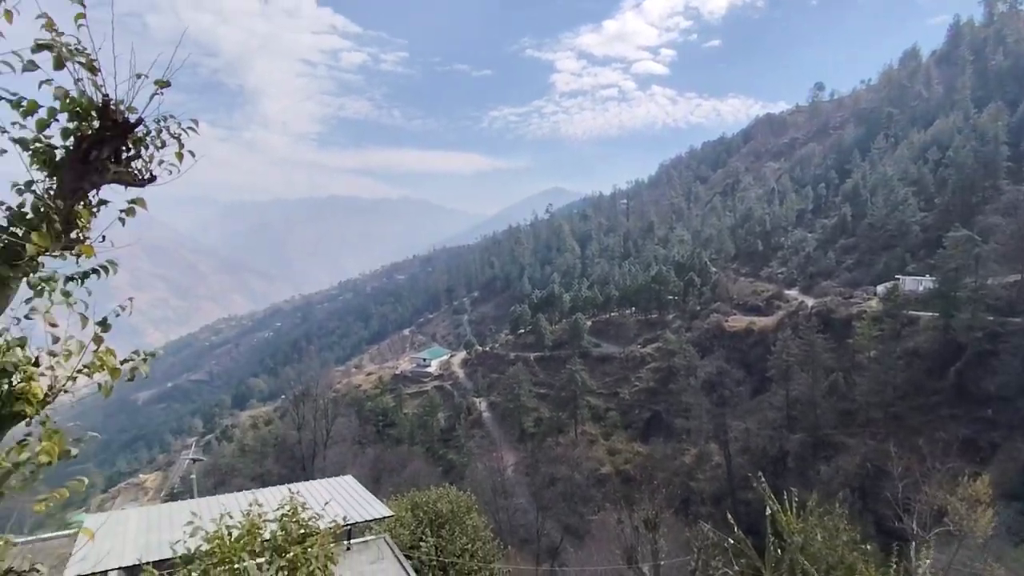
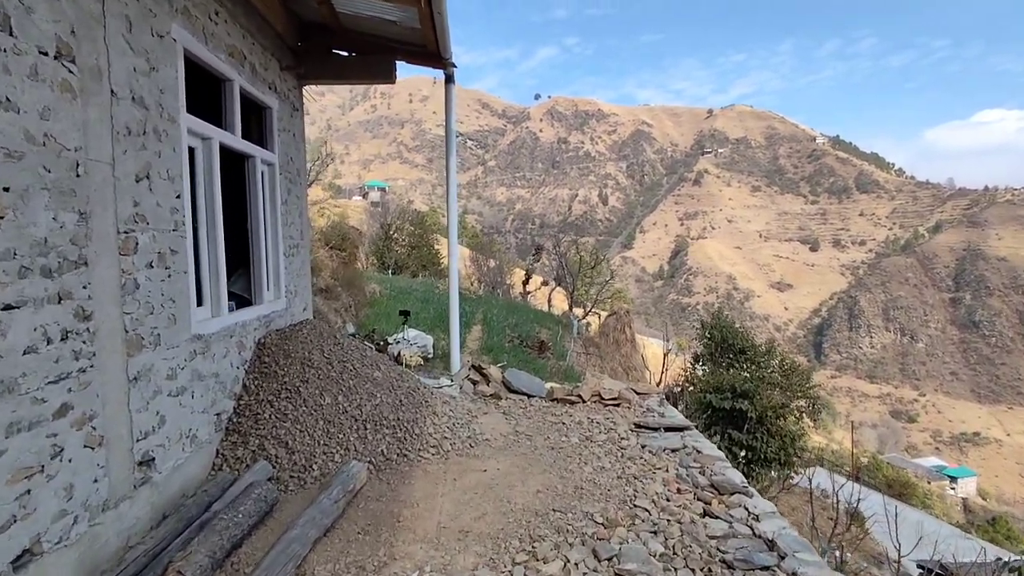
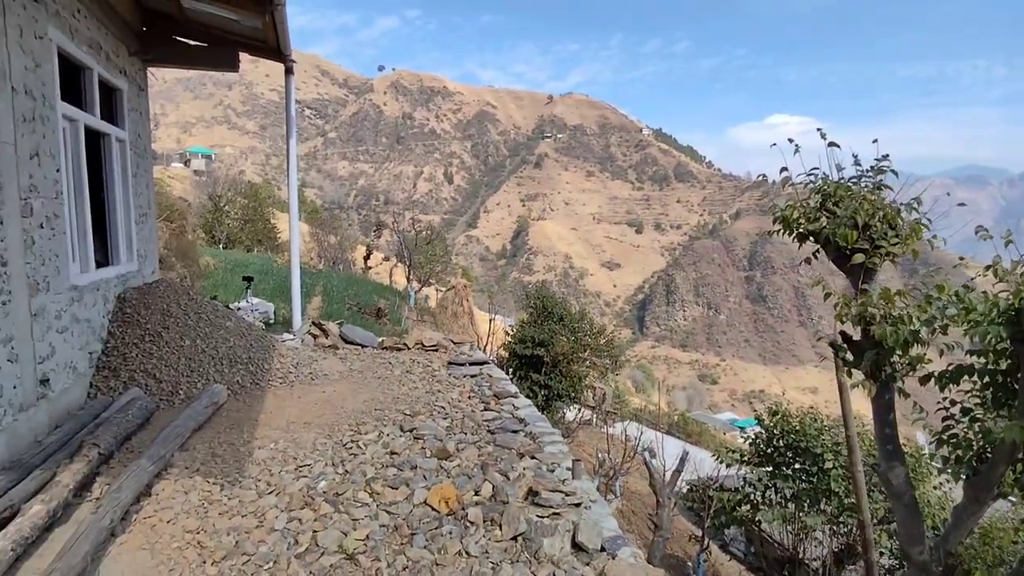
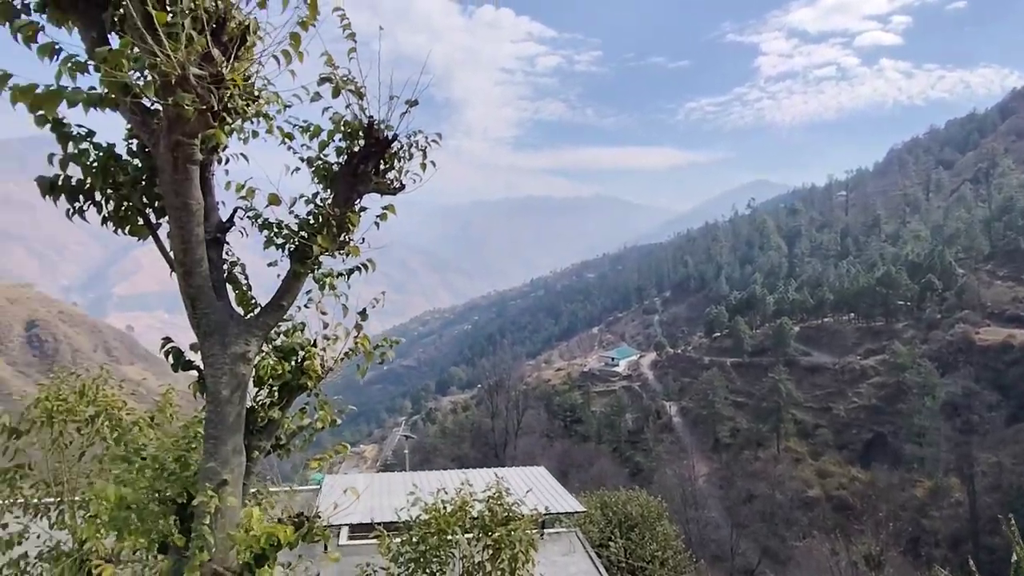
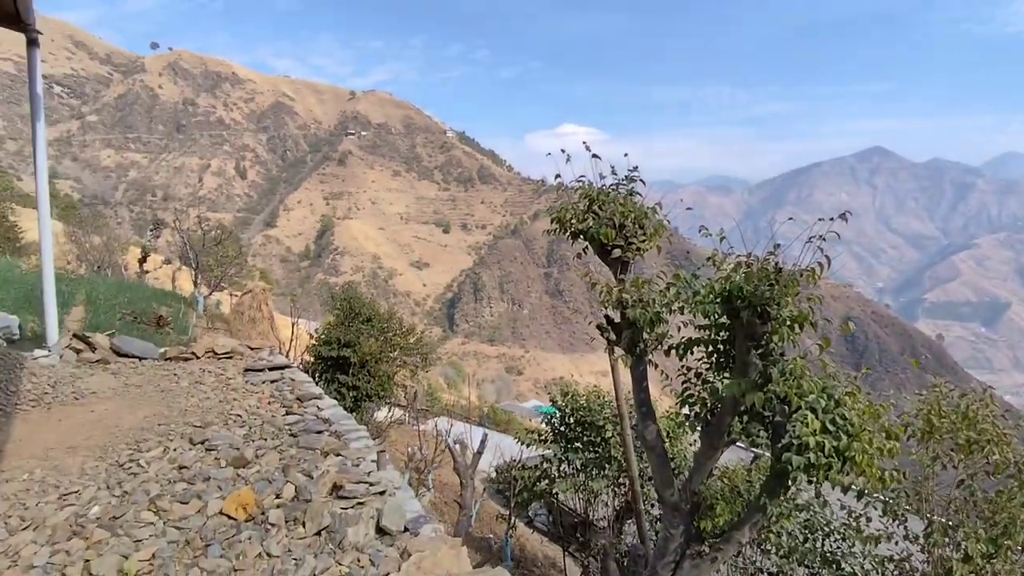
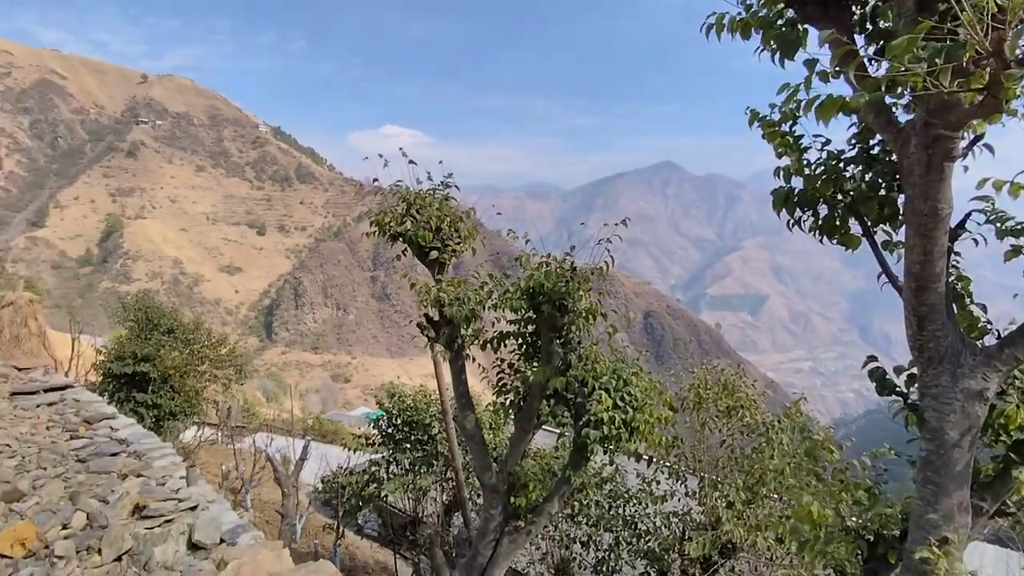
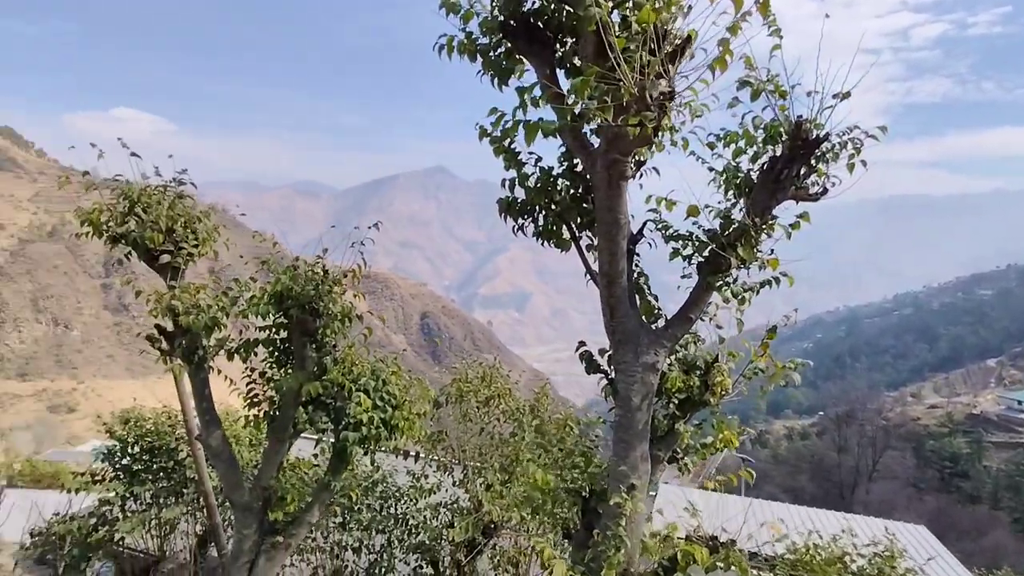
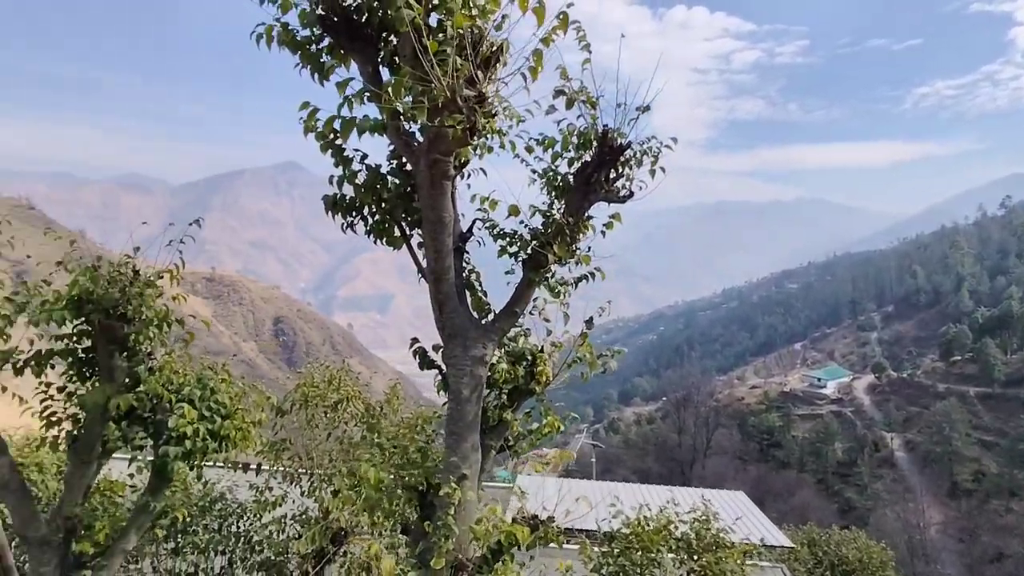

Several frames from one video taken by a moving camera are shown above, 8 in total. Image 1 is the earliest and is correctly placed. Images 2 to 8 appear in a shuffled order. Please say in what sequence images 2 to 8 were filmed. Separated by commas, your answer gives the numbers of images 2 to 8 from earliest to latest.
4, 8, 7, 6, 5, 3, 2
